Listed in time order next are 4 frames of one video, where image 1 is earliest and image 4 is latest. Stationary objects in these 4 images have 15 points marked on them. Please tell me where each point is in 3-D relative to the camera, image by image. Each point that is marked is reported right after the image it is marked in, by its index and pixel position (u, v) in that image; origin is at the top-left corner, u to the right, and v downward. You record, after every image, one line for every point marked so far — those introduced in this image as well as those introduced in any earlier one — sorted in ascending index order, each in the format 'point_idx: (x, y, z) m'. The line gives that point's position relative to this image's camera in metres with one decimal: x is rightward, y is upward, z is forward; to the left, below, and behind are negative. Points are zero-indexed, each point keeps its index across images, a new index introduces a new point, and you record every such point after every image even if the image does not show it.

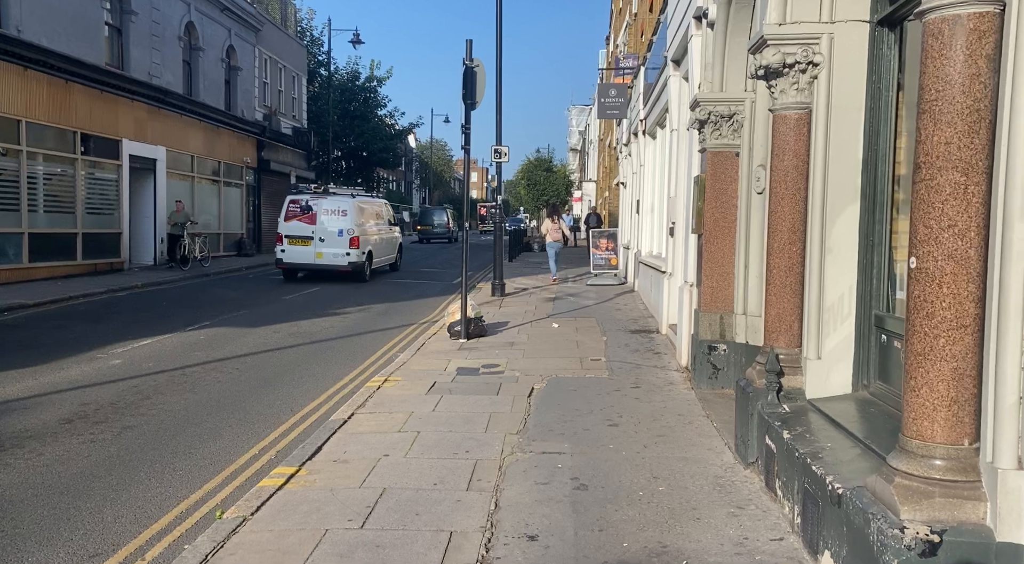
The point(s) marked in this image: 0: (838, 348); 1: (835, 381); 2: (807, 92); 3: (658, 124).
0: (+2.0, -0.4, +5.3) m
1: (+2.0, -0.6, +5.3) m
2: (+1.8, +1.2, +5.4) m
3: (+2.4, +2.6, +14.3) m
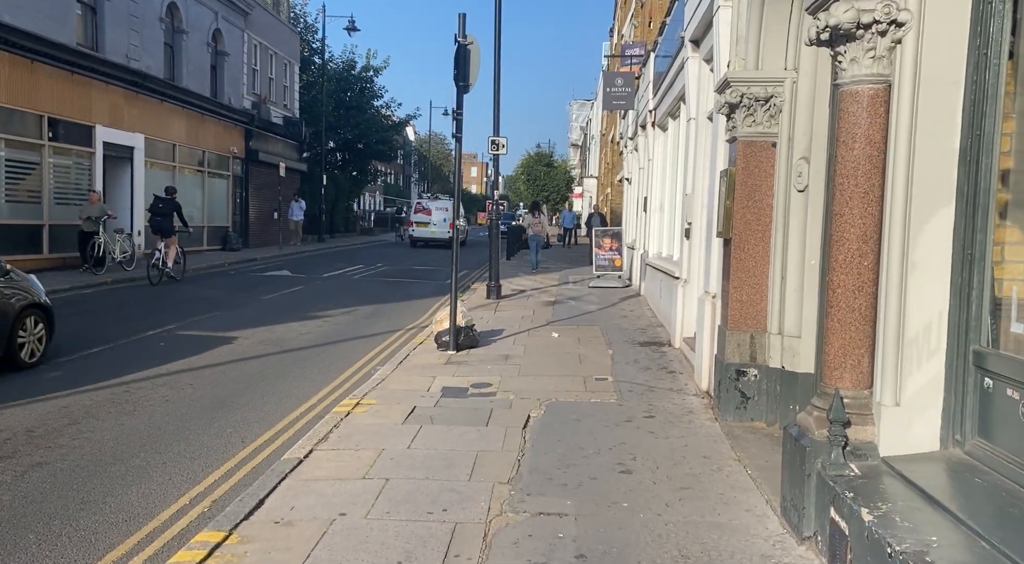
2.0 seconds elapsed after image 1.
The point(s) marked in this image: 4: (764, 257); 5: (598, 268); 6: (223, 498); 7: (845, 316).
0: (+1.9, -0.5, +4.1) m
1: (+1.9, -0.7, +4.1) m
2: (+1.8, +1.1, +4.2) m
3: (+2.4, +2.5, +13.1) m
4: (+2.0, +0.2, +6.7) m
5: (+1.8, +0.3, +17.8) m
6: (-1.7, -1.3, +5.1) m
7: (+1.7, -0.2, +4.3) m
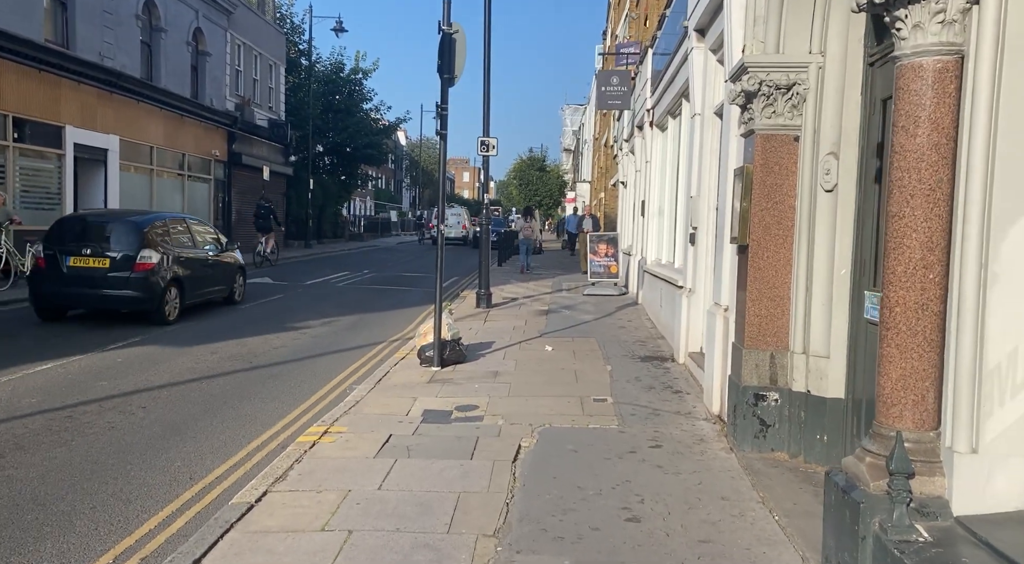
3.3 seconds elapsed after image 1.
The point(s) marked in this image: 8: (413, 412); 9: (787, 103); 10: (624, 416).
0: (+1.9, -0.6, +3.3) m
1: (+1.9, -0.8, +3.3) m
2: (+1.7, +1.0, +3.4) m
3: (+2.3, +2.4, +12.3) m
4: (+1.9, +0.1, +5.9) m
5: (+1.6, +0.1, +17.1) m
6: (-1.8, -1.4, +4.3) m
7: (+1.6, -0.2, +3.5) m
8: (-0.8, -1.1, +7.1) m
9: (+1.8, +1.2, +5.8) m
10: (+0.9, -1.1, +7.0) m
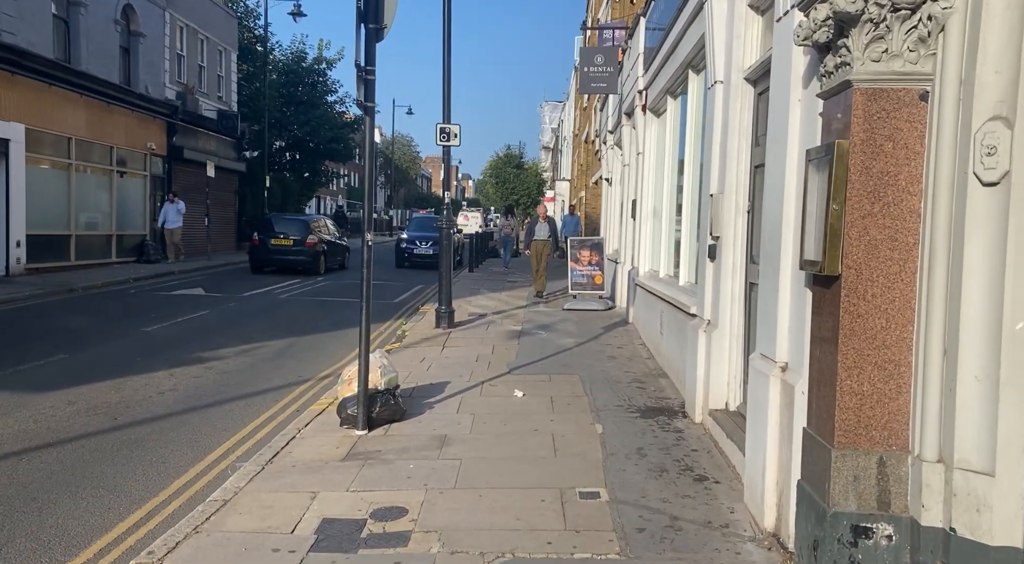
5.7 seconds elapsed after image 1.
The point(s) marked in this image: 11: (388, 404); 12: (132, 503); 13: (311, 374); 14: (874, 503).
0: (+1.7, -0.8, +0.9) m
1: (+1.6, -1.0, +0.9) m
2: (+1.5, +0.8, +1.0) m
3: (+1.8, +2.2, +9.9) m
4: (+1.6, -0.1, +3.5) m
5: (+1.1, -0.1, +14.6) m
6: (-2.0, -1.6, +1.8) m
7: (+1.4, -0.5, +1.1) m
8: (-1.1, -1.3, +4.6) m
9: (+1.6, +1.0, +3.3) m
10: (+0.6, -1.3, +4.5) m
11: (-1.0, -0.9, +6.7) m
12: (-2.3, -1.3, +5.2) m
13: (-2.2, -1.0, +9.3) m
14: (+1.5, -0.9, +3.5) m
